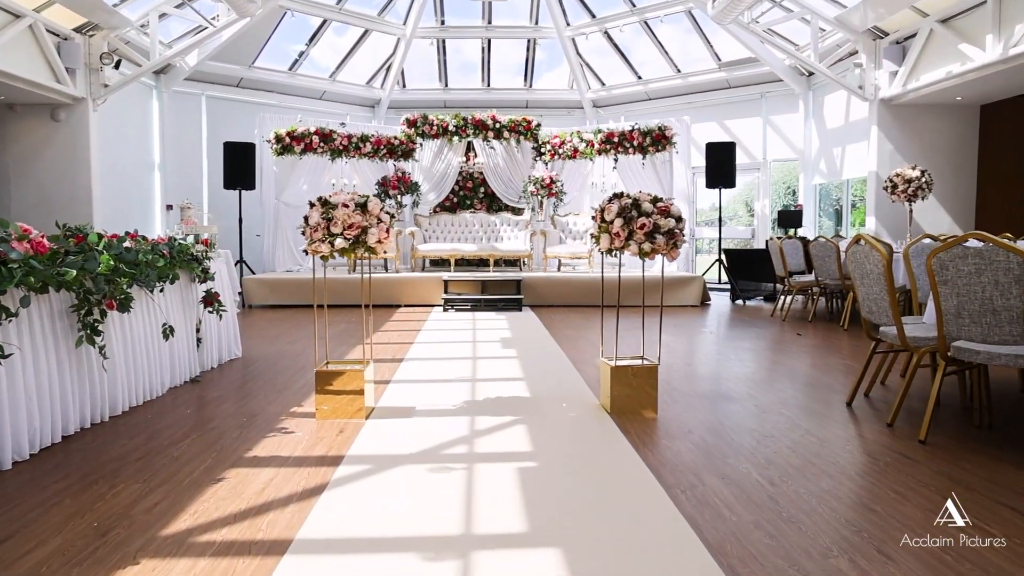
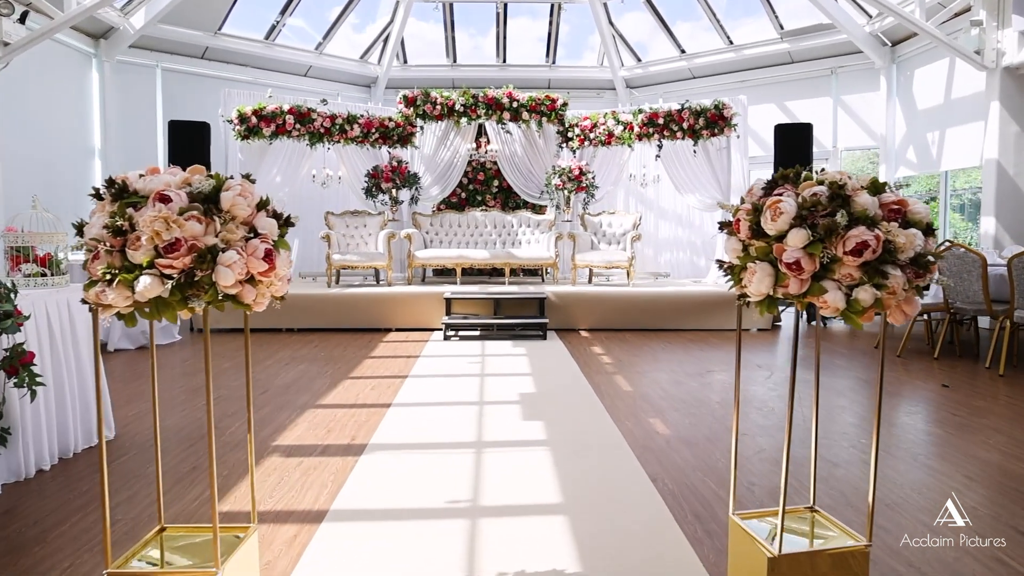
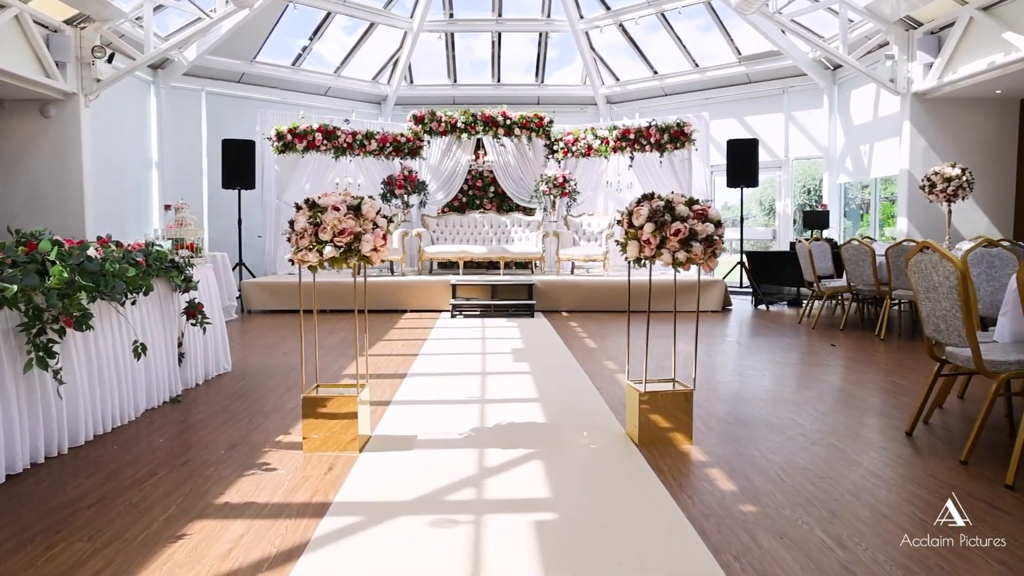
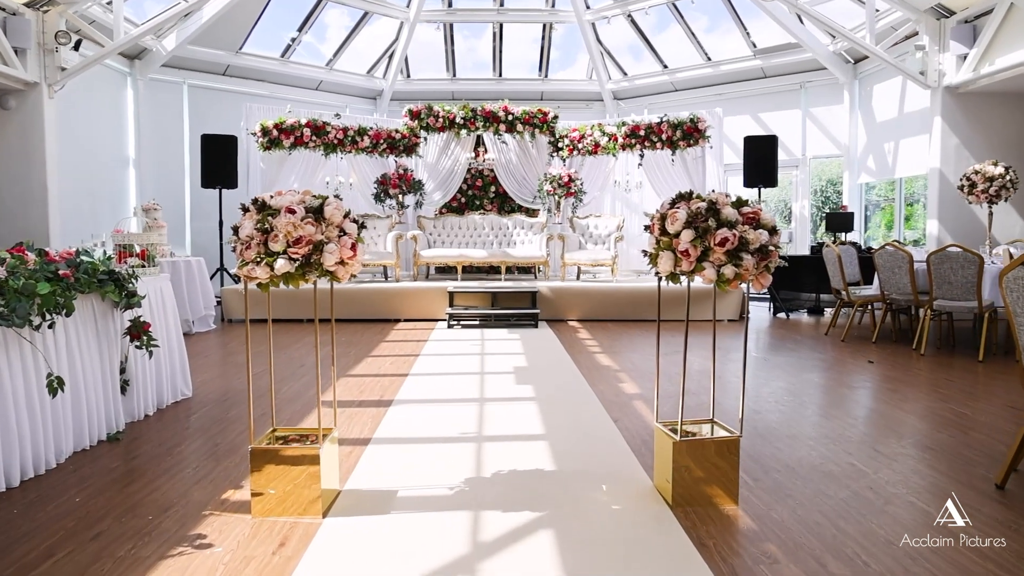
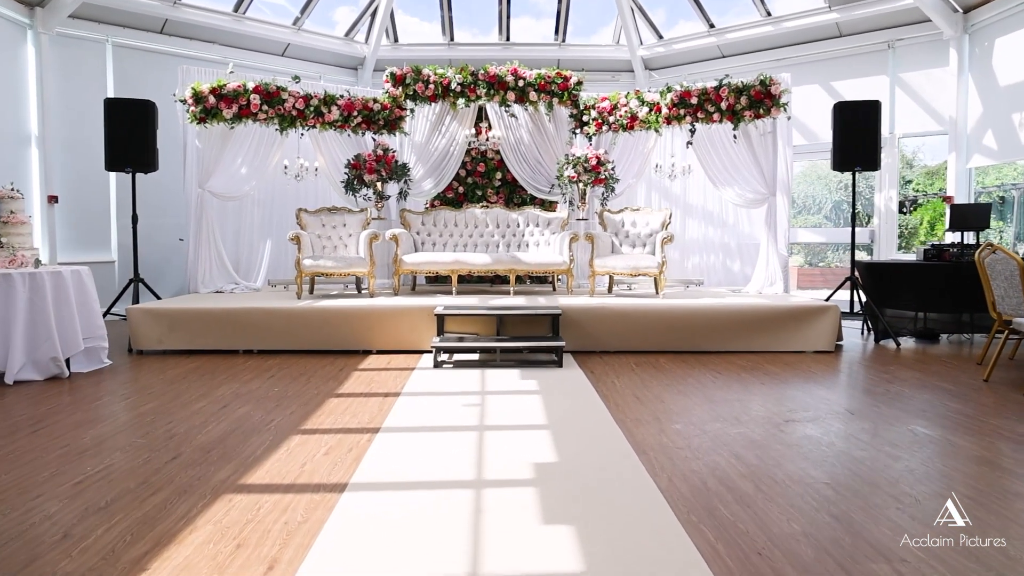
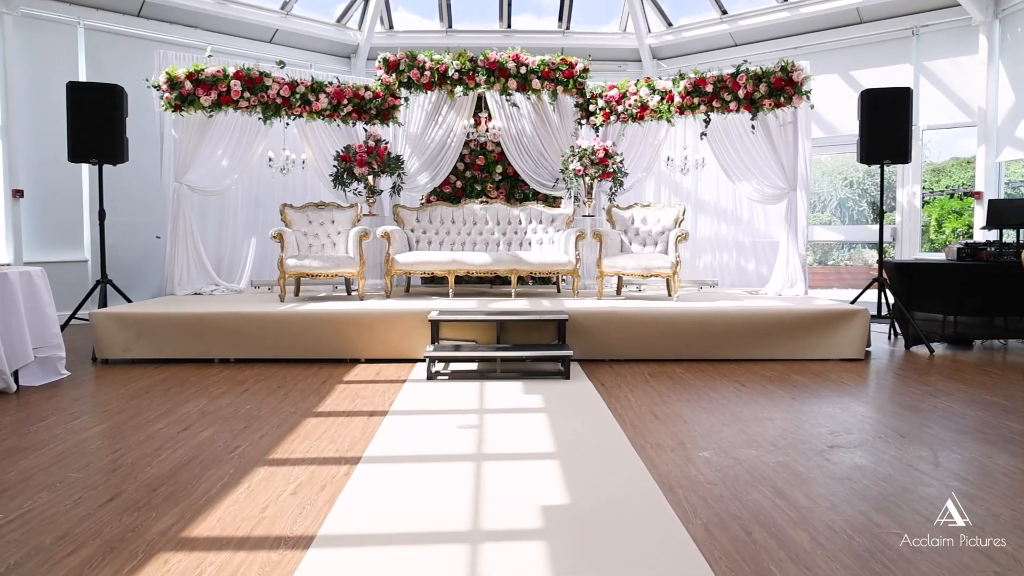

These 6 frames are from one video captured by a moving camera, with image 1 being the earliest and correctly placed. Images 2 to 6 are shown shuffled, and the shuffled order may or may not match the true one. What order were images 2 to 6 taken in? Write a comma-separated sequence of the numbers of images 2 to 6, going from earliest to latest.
3, 4, 2, 5, 6
